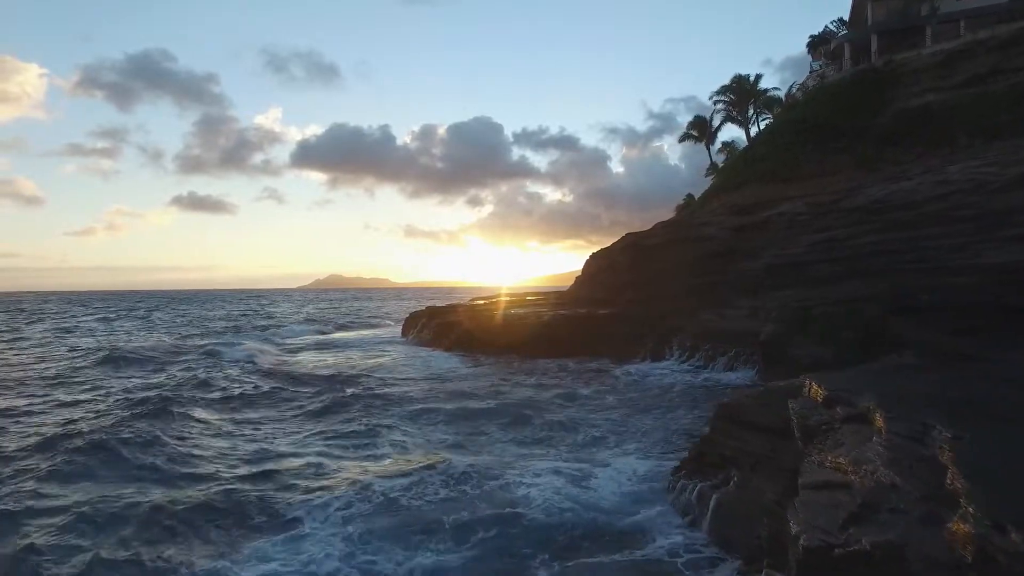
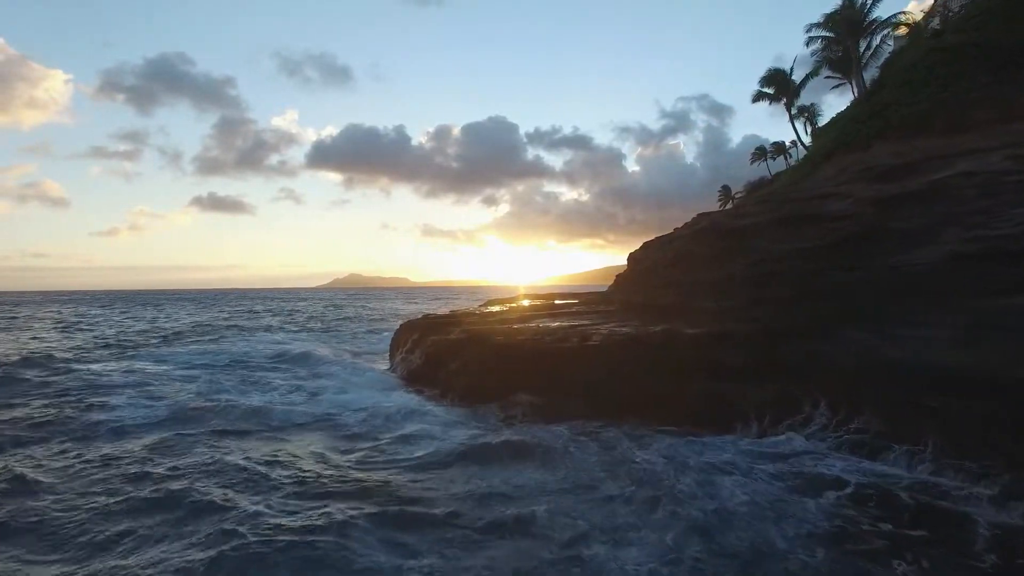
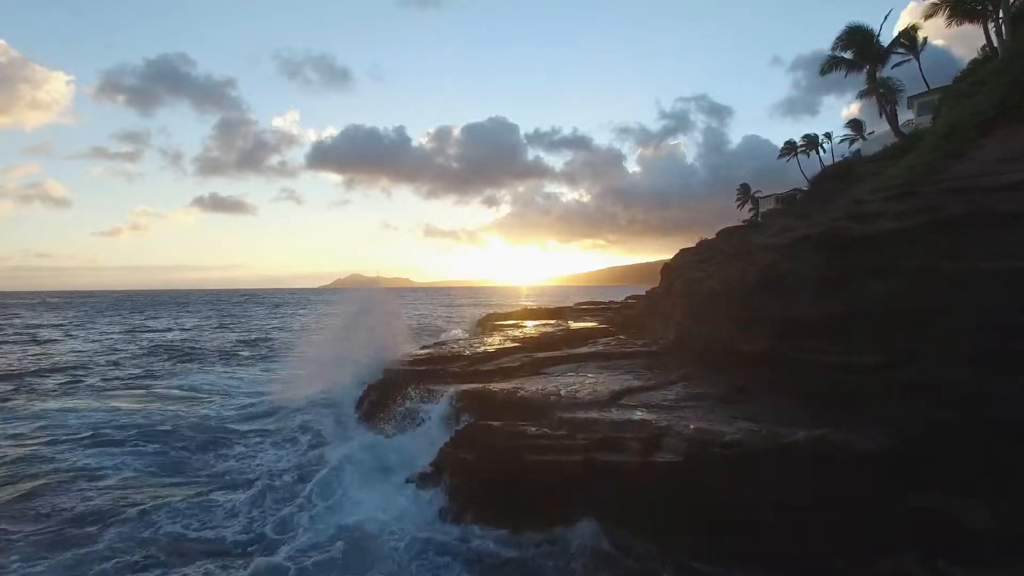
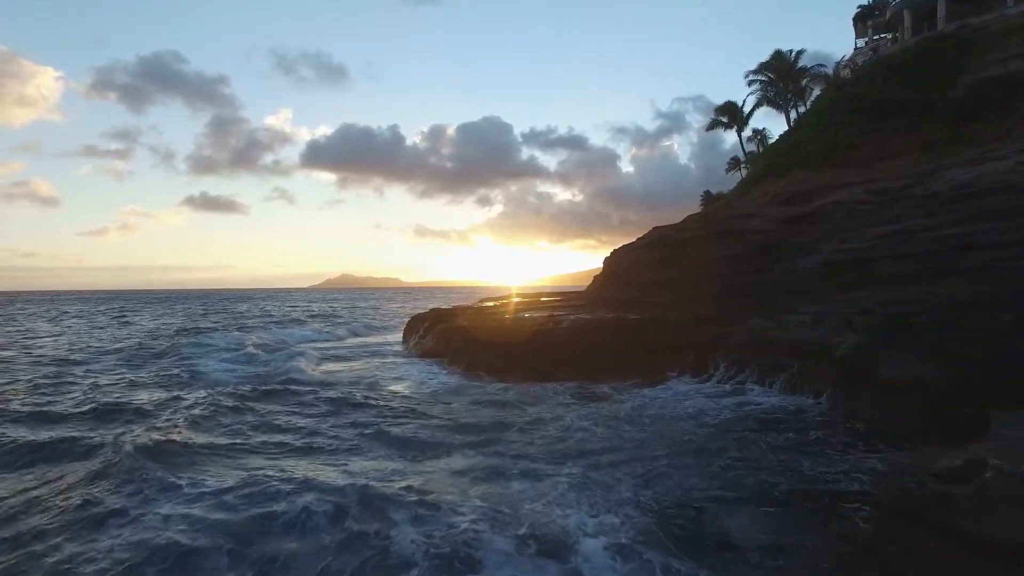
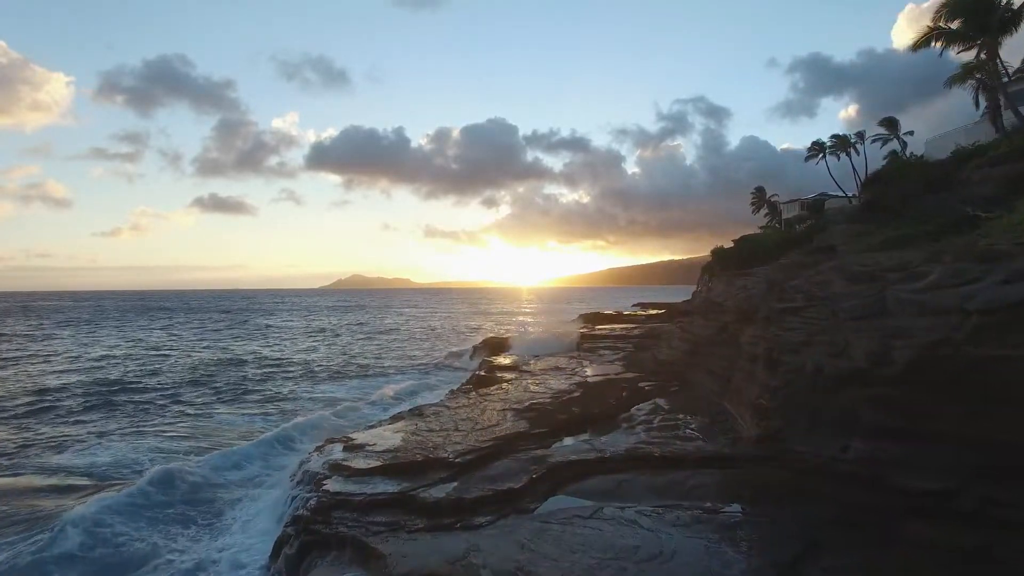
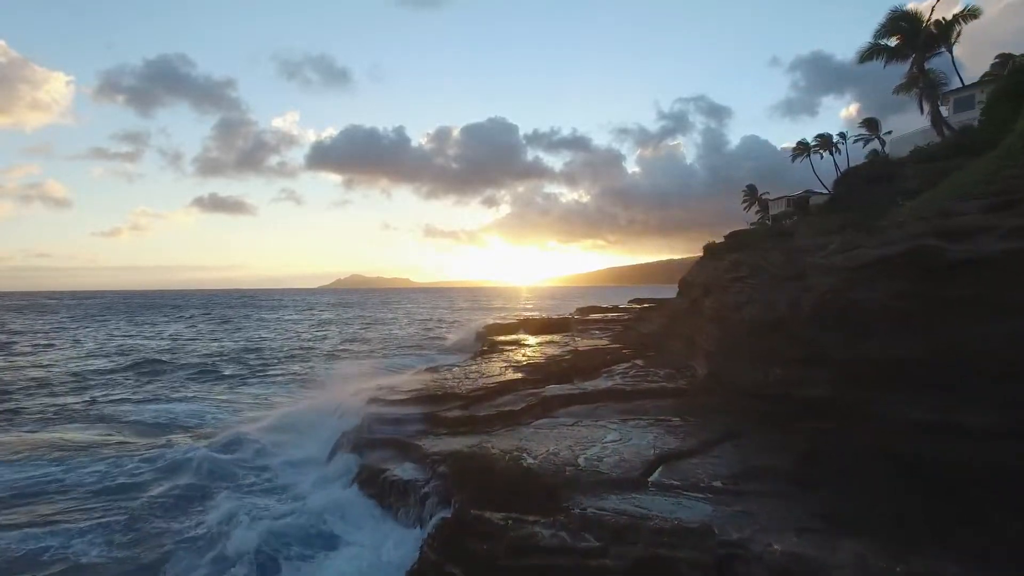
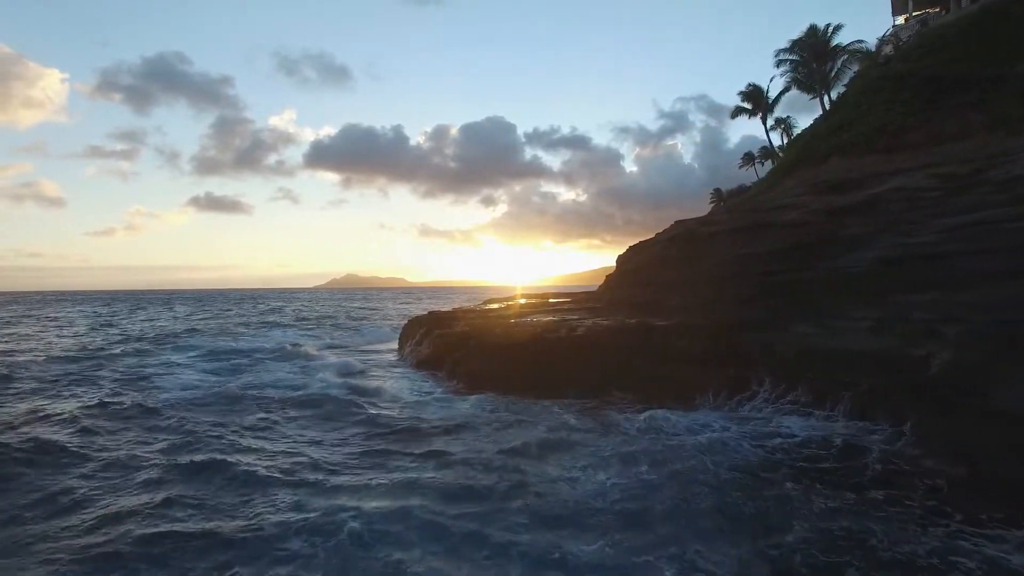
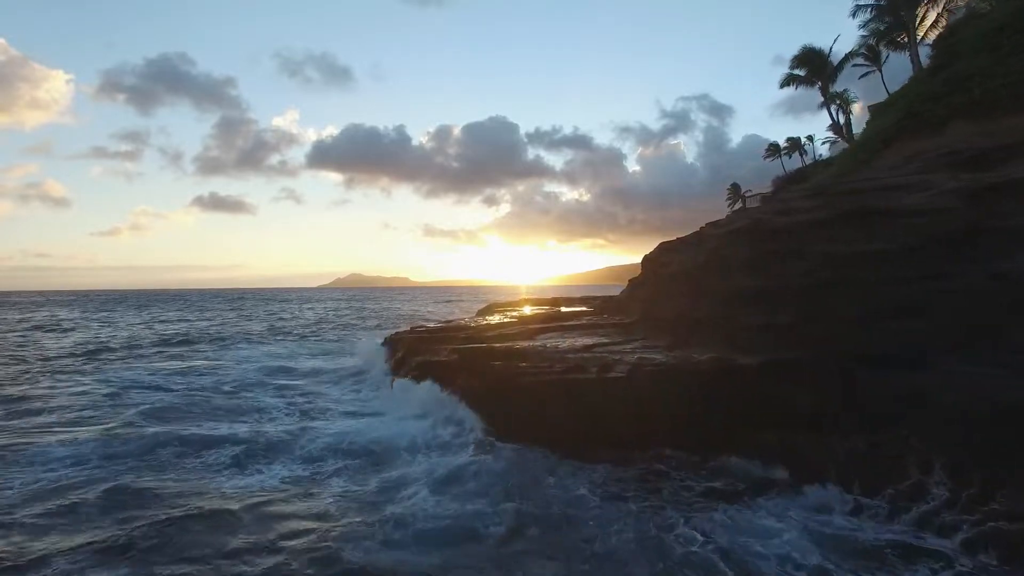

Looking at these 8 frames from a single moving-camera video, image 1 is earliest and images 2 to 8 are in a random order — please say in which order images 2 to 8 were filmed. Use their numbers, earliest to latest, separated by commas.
4, 7, 2, 8, 3, 6, 5
